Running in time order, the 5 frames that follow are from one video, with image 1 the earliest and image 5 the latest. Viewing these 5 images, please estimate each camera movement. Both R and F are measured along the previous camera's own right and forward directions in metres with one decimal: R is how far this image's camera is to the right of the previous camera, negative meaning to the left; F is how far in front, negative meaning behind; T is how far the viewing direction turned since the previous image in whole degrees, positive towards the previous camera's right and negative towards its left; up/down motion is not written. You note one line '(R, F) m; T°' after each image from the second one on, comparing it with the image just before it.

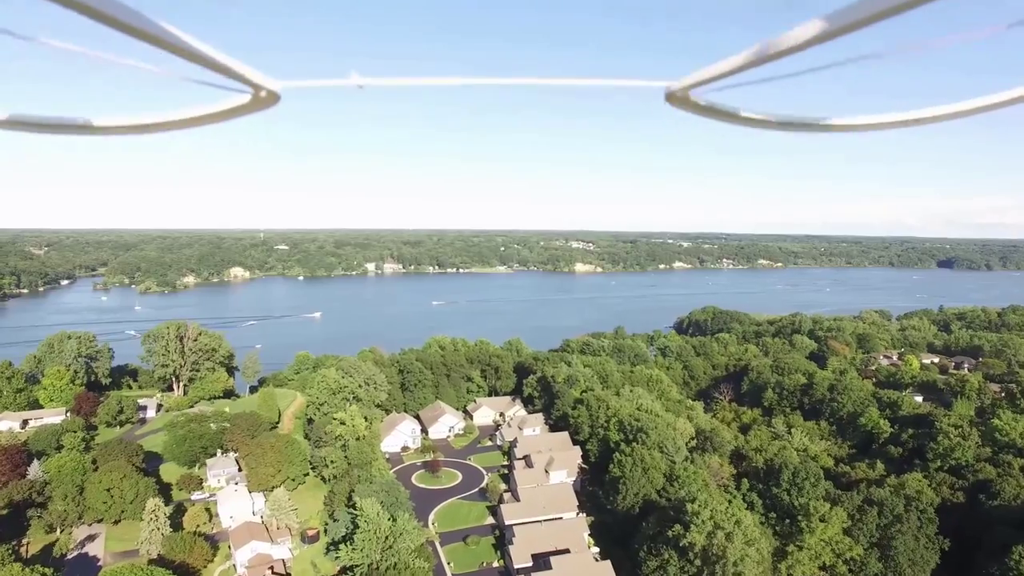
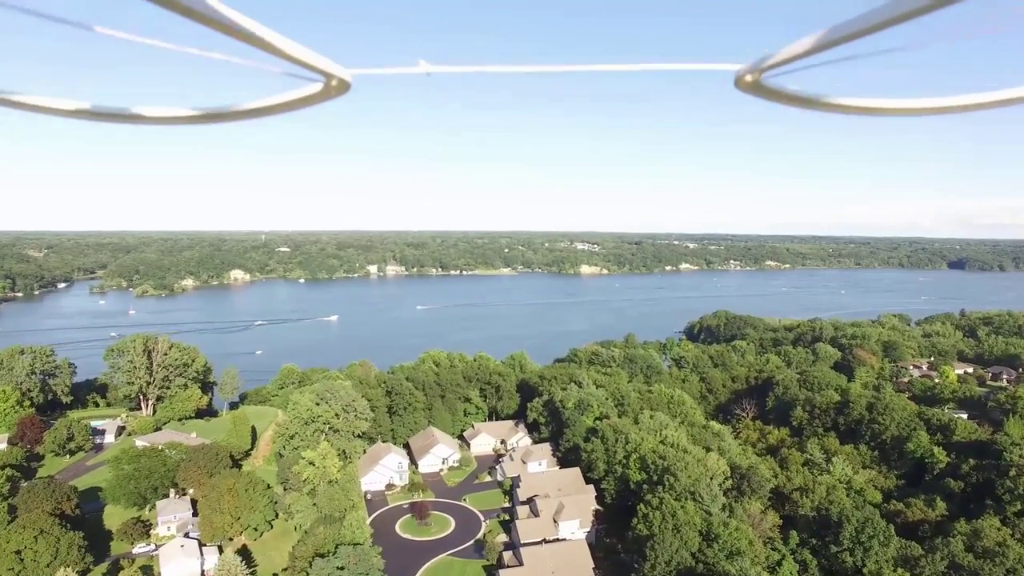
(+0.1, +2.4) m; 0°
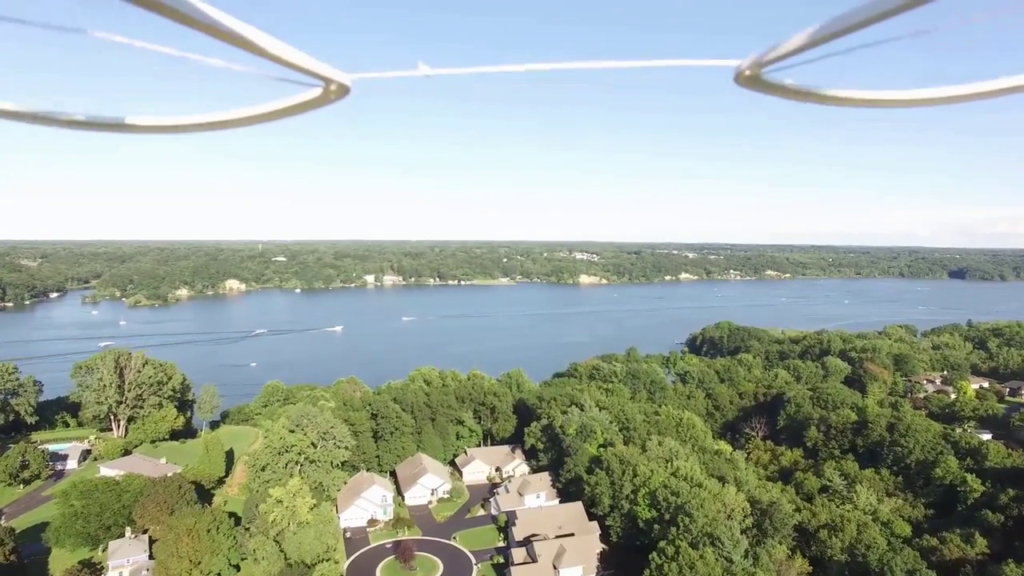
(+0.1, +1.3) m; 0°
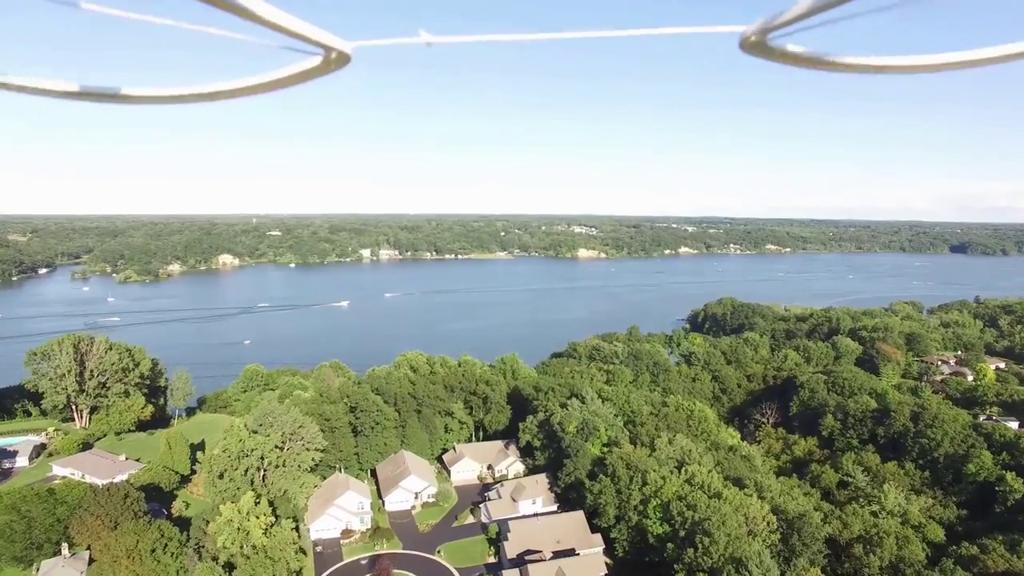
(+0.1, +1.7) m; 0°
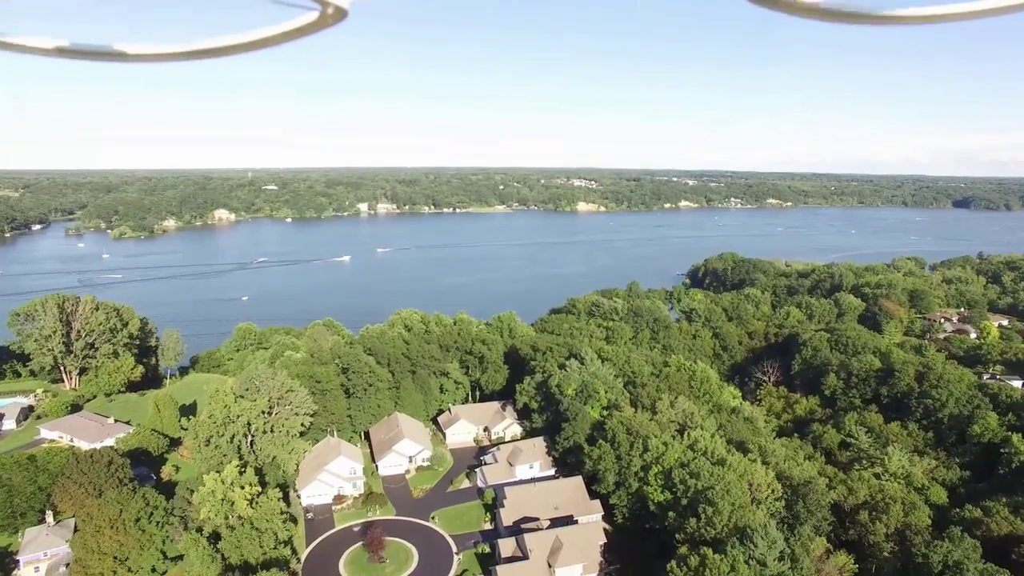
(+0.1, +0.6) m; 0°
